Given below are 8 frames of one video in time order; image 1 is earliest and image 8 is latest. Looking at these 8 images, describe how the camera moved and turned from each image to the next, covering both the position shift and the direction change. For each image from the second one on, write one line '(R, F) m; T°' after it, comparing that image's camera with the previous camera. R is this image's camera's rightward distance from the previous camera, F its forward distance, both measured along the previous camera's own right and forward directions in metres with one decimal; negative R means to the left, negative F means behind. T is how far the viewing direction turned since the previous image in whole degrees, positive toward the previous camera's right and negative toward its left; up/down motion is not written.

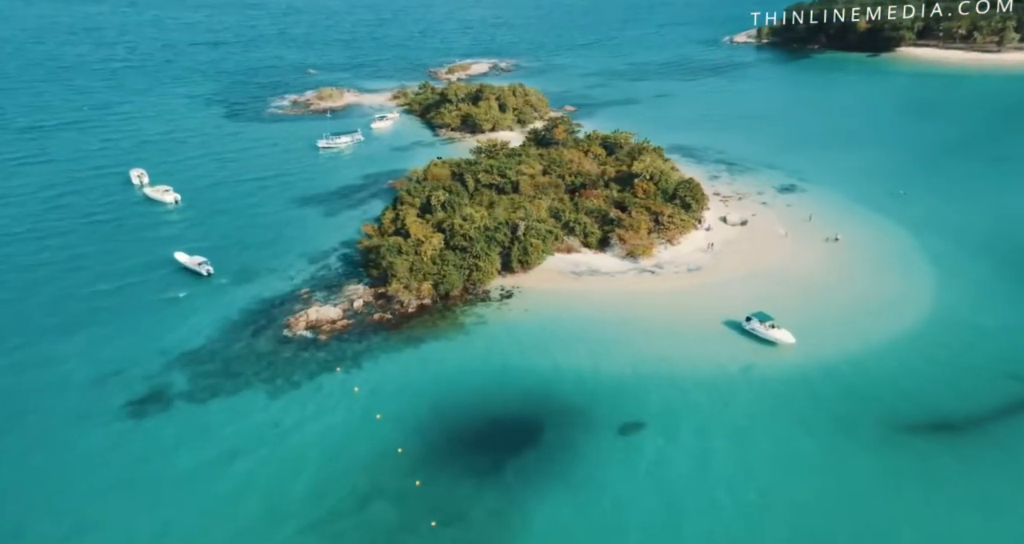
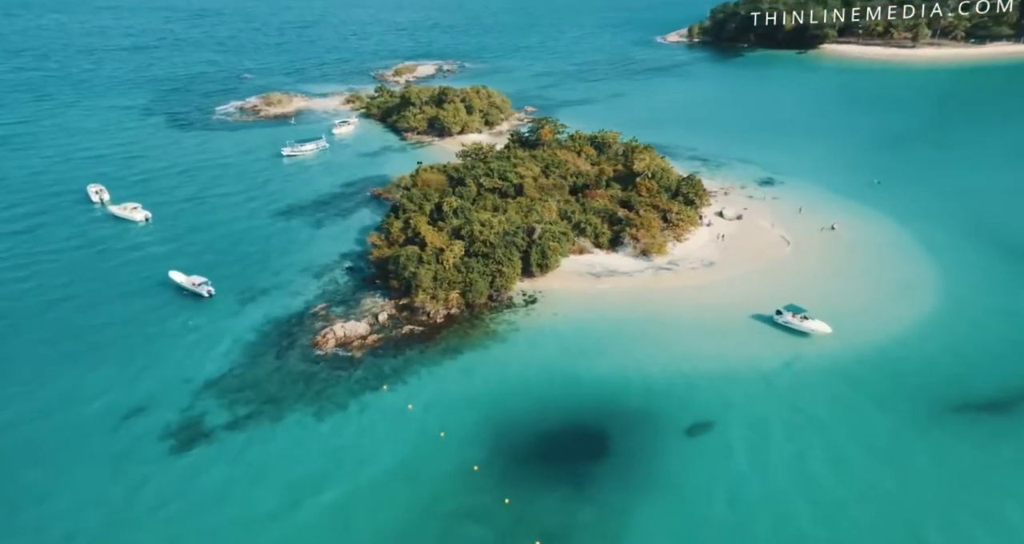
(-6.0, +1.1) m; +6°
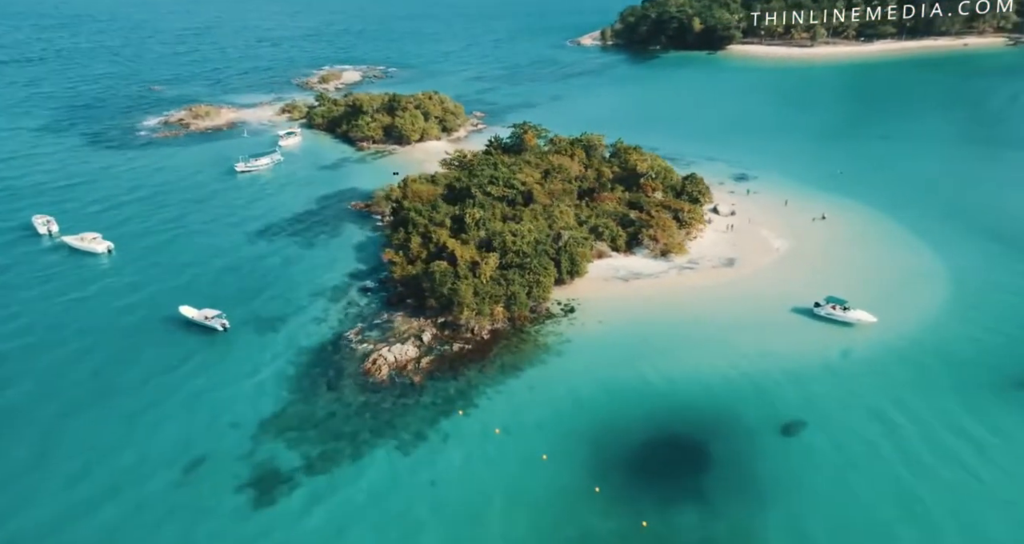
(-8.1, +1.9) m; +8°
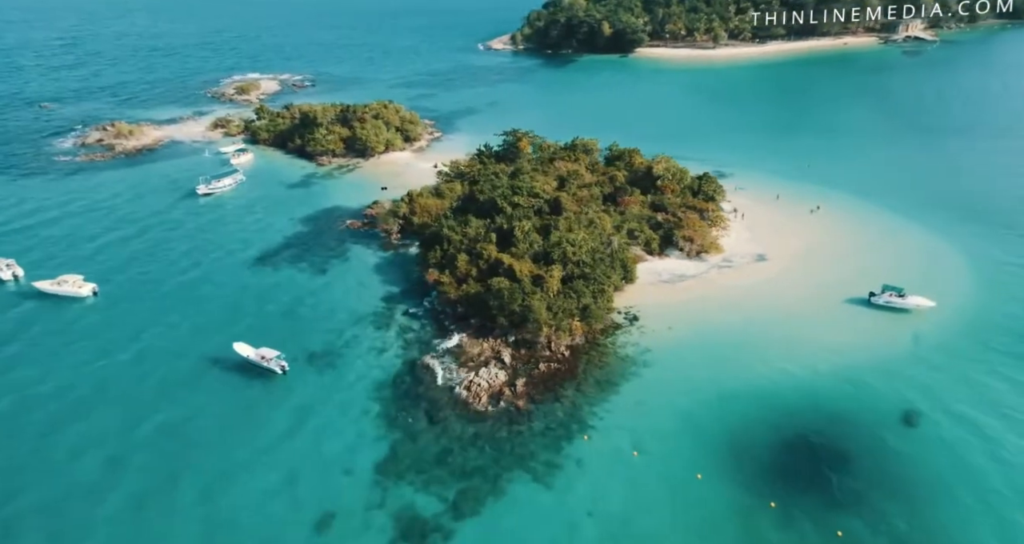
(-10.2, +2.2) m; +9°
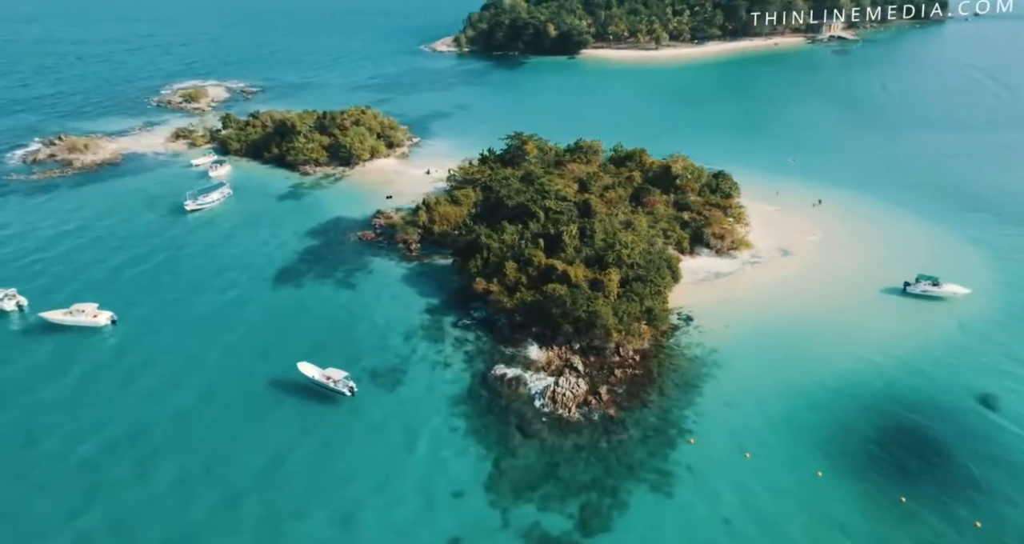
(-7.6, +1.0) m; +6°
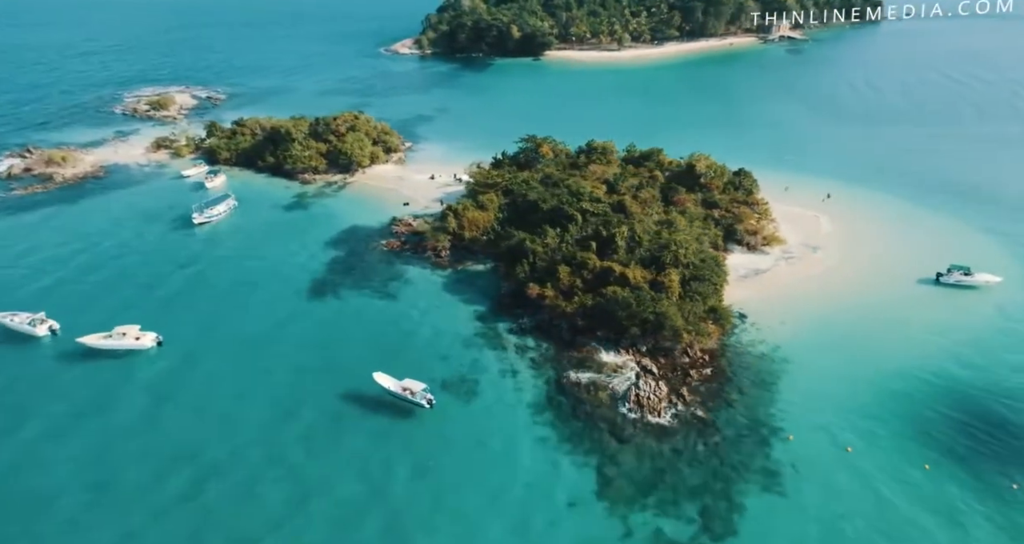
(-6.8, +0.5) m; +4°
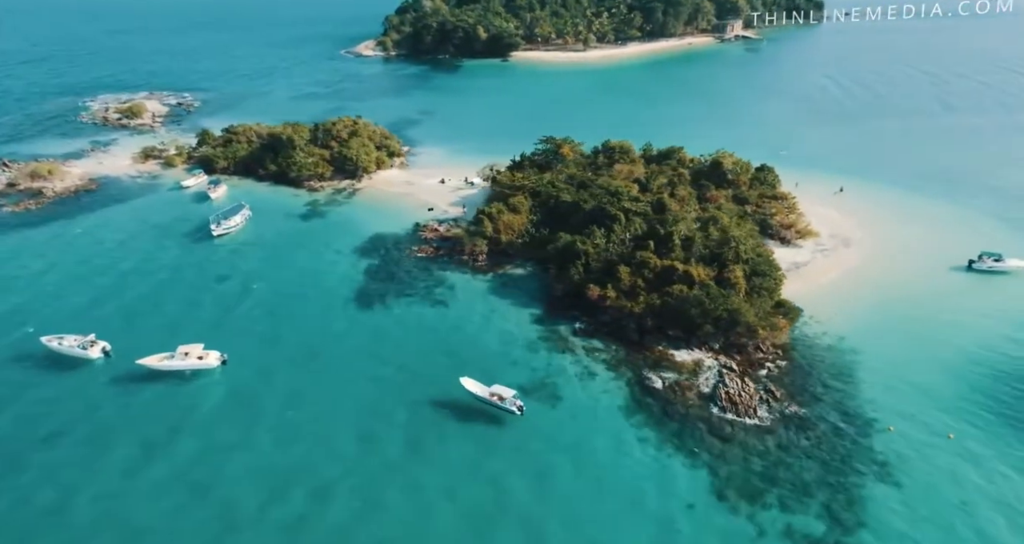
(-7.2, +0.5) m; +4°
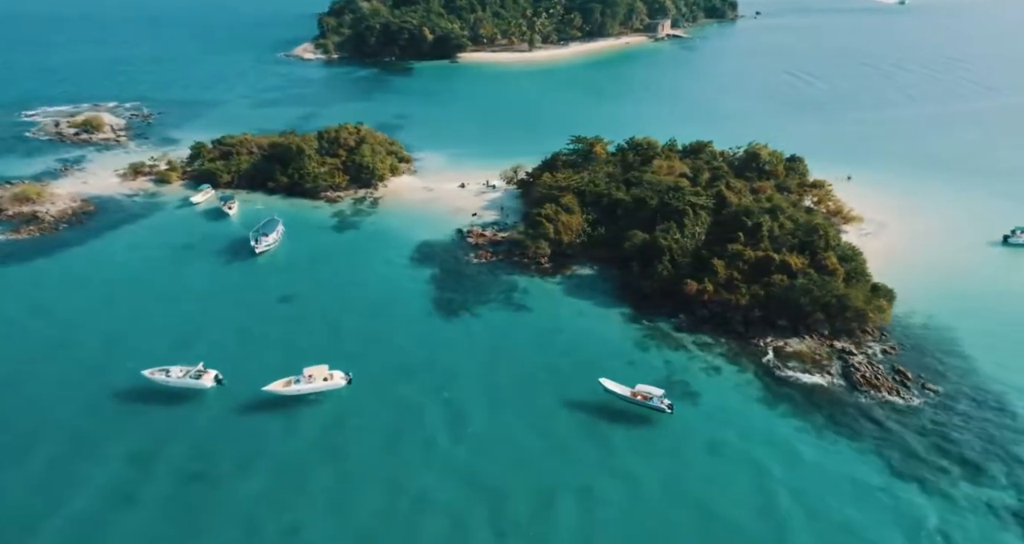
(-11.7, +0.8) m; +6°
